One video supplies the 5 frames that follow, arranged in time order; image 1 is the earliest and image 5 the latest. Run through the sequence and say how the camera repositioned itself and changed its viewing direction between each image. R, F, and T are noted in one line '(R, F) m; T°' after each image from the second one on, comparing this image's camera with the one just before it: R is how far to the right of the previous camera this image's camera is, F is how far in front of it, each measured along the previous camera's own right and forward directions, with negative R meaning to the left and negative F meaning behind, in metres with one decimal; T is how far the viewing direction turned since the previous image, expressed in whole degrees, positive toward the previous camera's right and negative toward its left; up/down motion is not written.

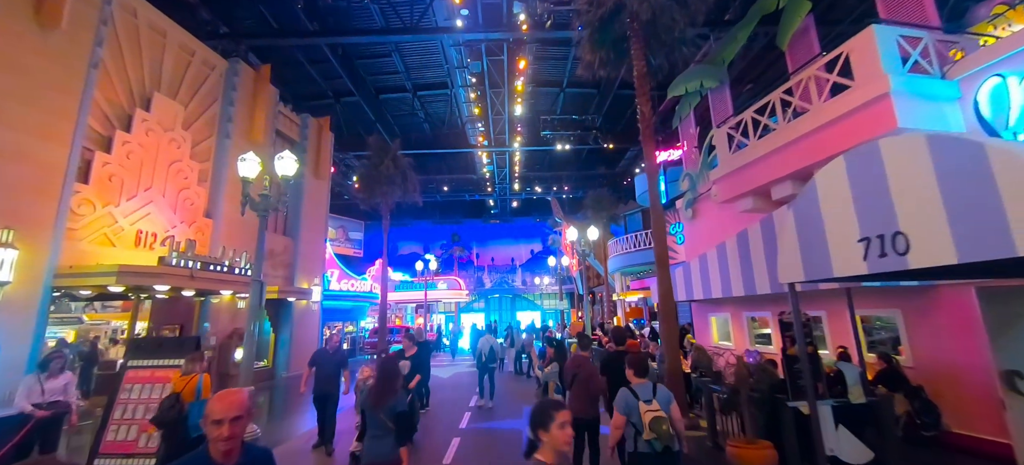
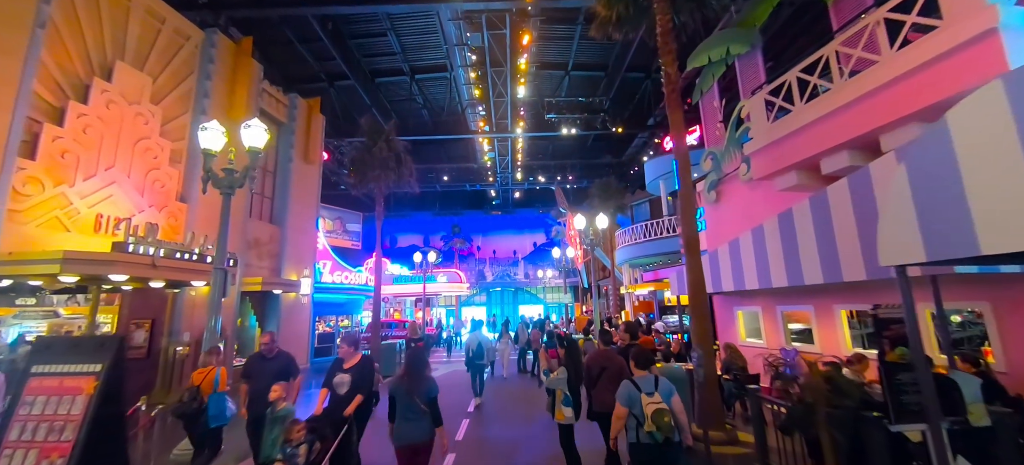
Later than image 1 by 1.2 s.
(0.0, +1.0) m; 0°
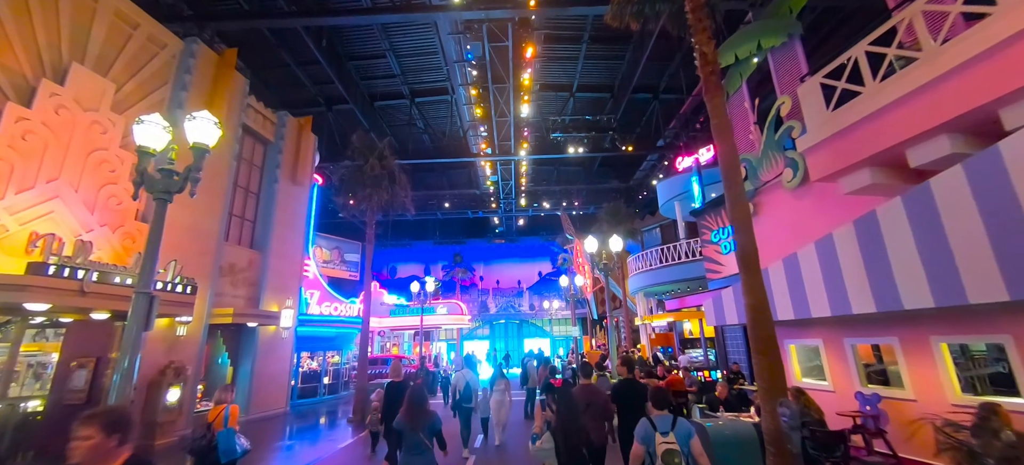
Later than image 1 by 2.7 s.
(0.0, +1.3) m; -1°
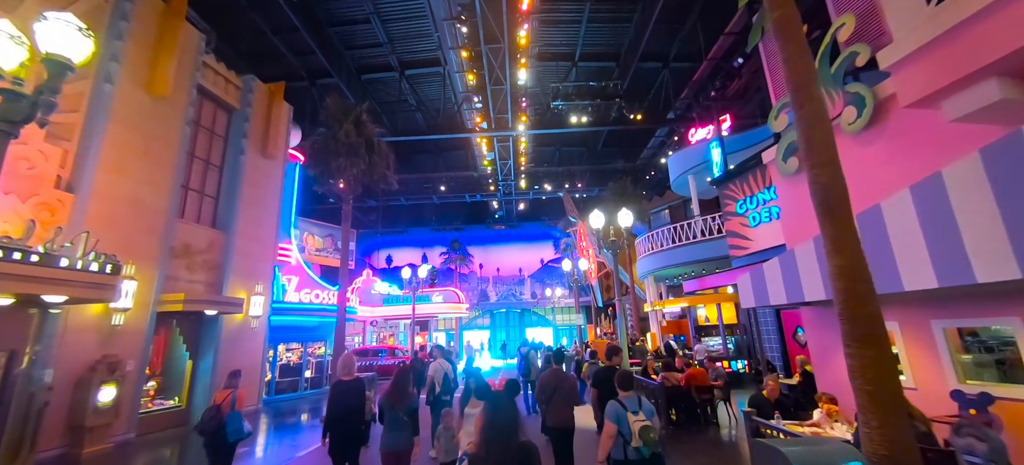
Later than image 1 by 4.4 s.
(+0.2, +1.5) m; 0°
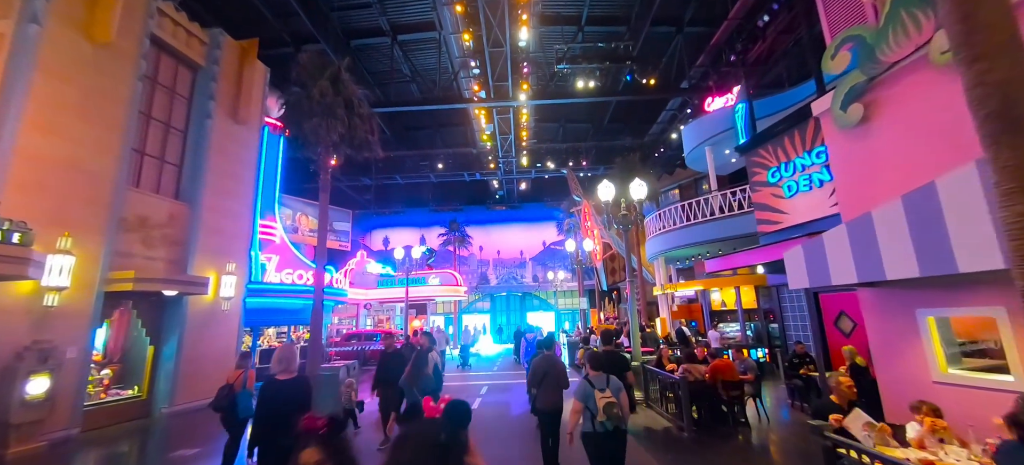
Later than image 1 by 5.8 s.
(+0.1, +1.2) m; 0°
